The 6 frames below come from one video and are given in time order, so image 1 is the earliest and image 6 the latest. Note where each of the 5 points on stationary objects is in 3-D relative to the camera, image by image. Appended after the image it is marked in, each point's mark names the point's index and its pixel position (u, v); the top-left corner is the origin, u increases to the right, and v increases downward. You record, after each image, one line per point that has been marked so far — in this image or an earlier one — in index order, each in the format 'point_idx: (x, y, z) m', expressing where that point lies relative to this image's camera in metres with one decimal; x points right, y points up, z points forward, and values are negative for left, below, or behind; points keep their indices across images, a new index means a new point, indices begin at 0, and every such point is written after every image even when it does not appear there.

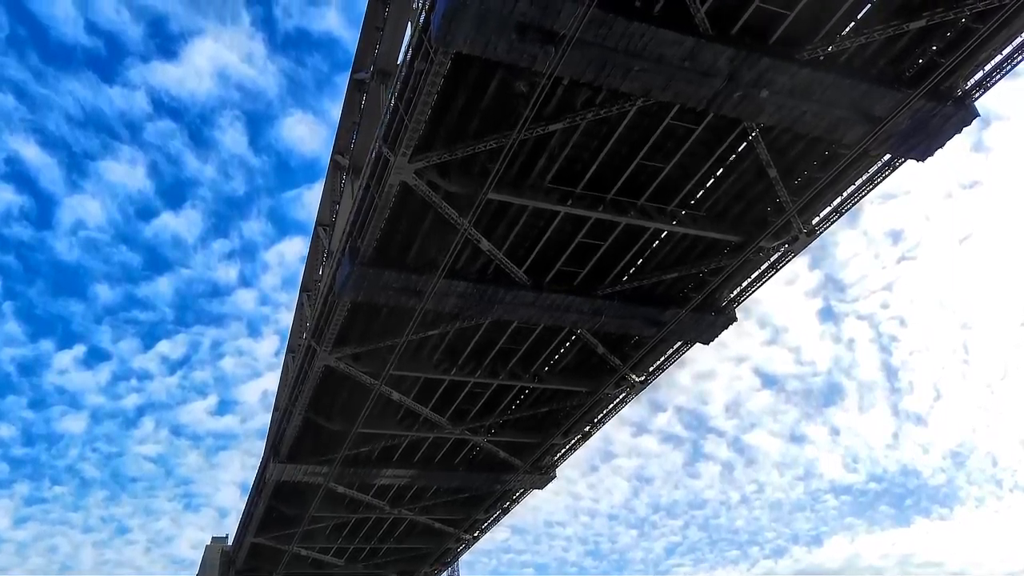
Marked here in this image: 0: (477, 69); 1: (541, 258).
0: (-0.6, +3.9, +13.4) m
1: (+0.7, +0.8, +18.7) m
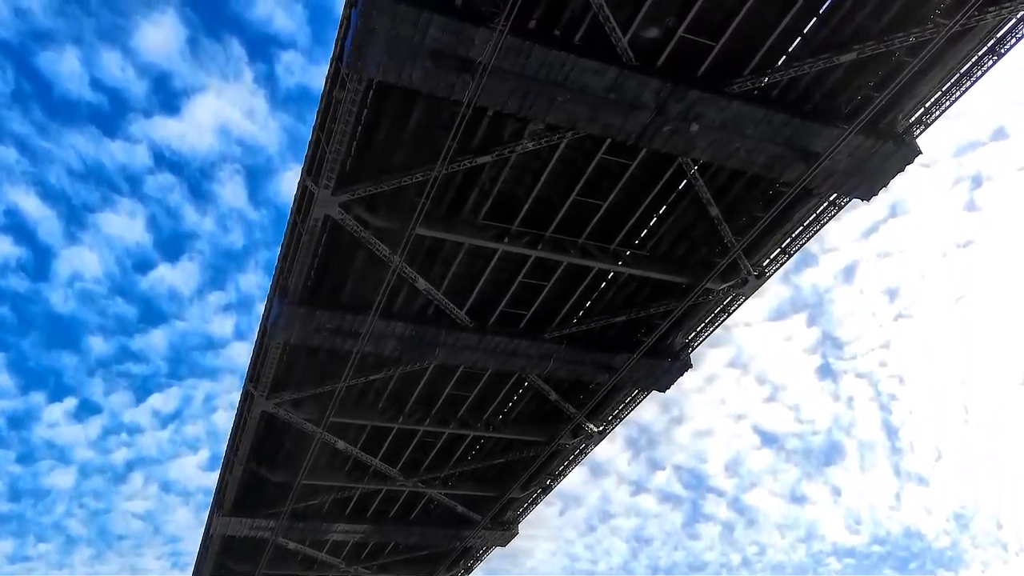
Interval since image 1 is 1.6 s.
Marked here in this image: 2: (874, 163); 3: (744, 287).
0: (-2.0, +3.3, +13.0) m
1: (-0.7, -0.2, +18.1) m
2: (+6.8, +2.3, +14.3) m
3: (+5.4, 0.0, +17.4) m
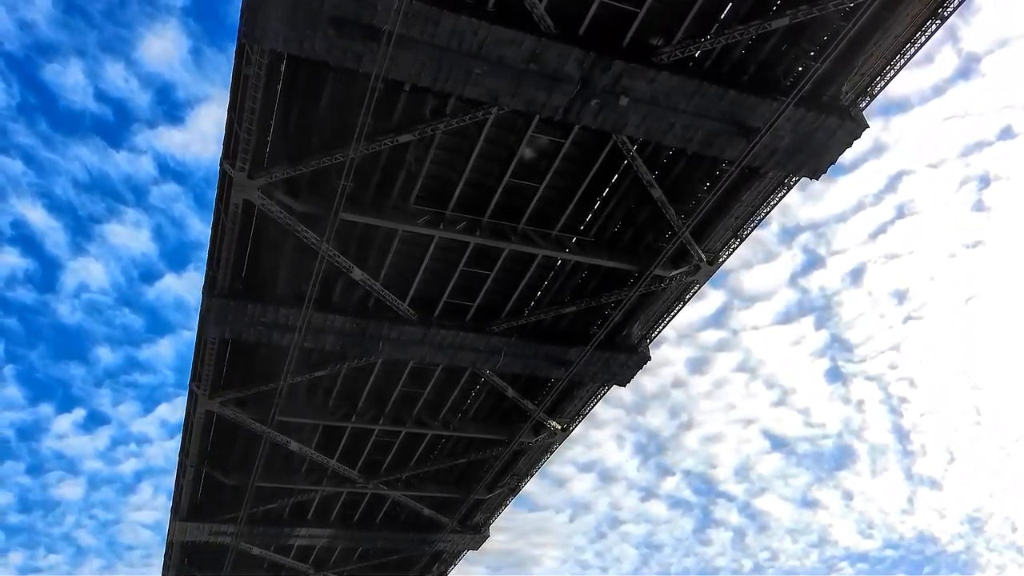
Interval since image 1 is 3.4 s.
0: (-3.4, +3.5, +12.4) m
1: (-2.0, 0.0, +17.4) m
2: (+5.5, +2.7, +13.6) m
3: (+4.1, +0.3, +16.7) m
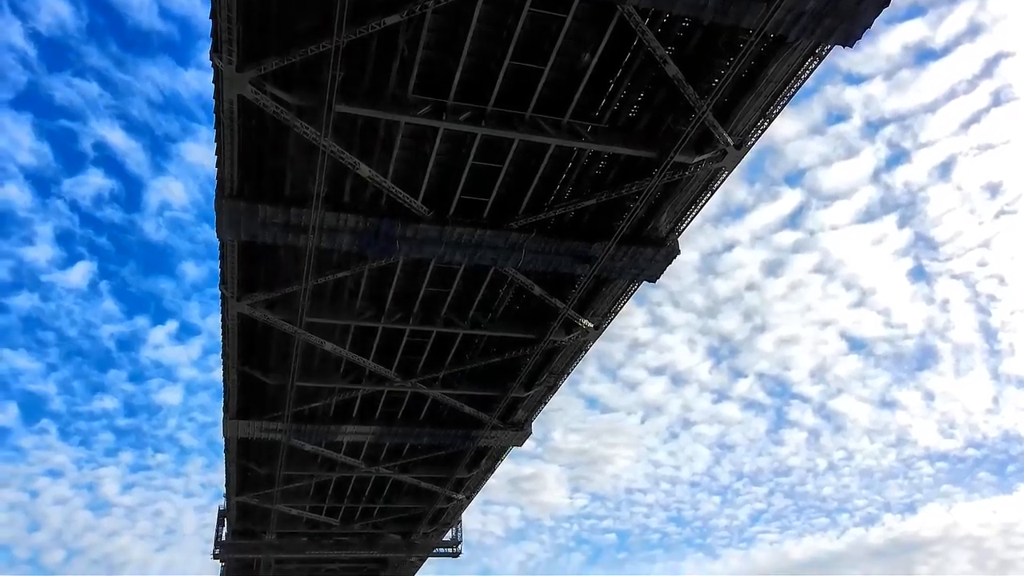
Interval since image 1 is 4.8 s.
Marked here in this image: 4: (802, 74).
0: (-3.6, +5.1, +11.7) m
1: (-1.6, +2.3, +16.9) m
2: (+5.4, +4.6, +12.1) m
3: (+4.3, +2.6, +15.6) m
4: (+5.3, +3.9, +13.9) m
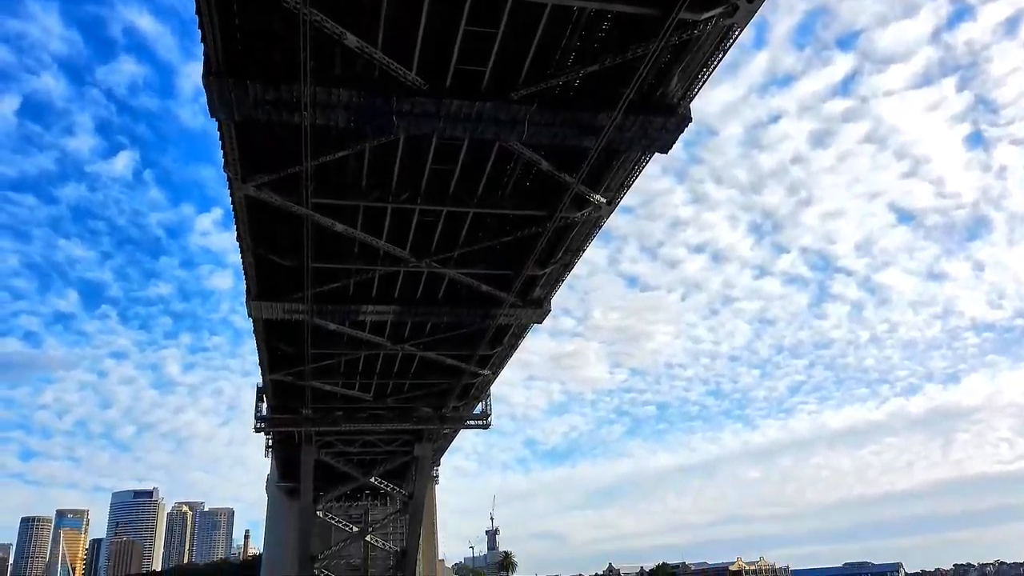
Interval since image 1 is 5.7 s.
0: (-3.9, +6.9, +10.6) m
1: (-1.7, +5.0, +16.1) m
2: (+5.0, +6.6, +10.7) m
3: (+4.2, +5.2, +14.4) m
4: (+5.0, +6.2, +12.5) m
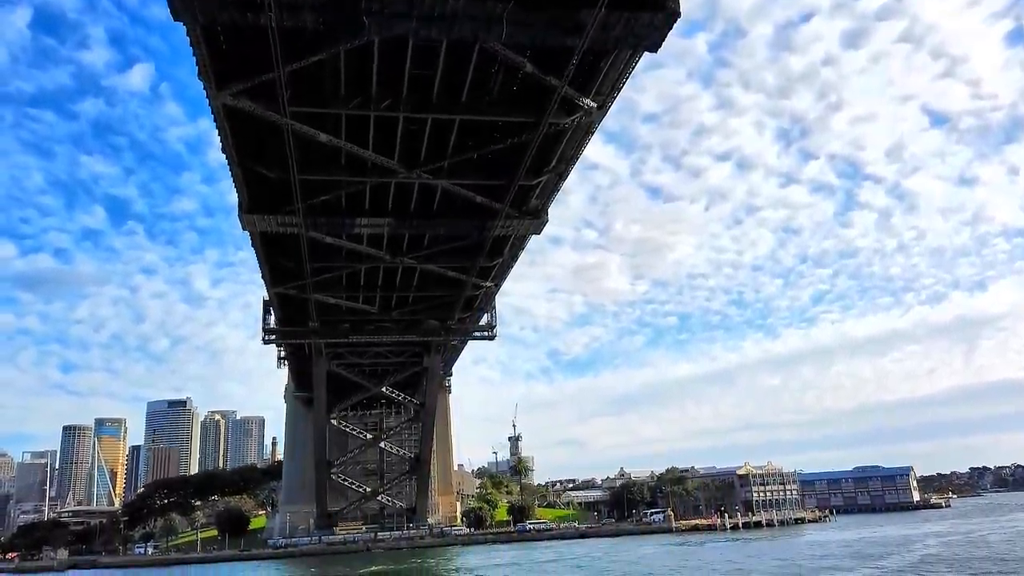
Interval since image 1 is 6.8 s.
0: (-4.7, +8.1, +9.5) m
1: (-2.2, +6.8, +15.2) m
2: (+4.3, +7.9, +9.4) m
3: (+3.6, +6.9, +13.3) m
4: (+4.3, +7.7, +11.2) m
